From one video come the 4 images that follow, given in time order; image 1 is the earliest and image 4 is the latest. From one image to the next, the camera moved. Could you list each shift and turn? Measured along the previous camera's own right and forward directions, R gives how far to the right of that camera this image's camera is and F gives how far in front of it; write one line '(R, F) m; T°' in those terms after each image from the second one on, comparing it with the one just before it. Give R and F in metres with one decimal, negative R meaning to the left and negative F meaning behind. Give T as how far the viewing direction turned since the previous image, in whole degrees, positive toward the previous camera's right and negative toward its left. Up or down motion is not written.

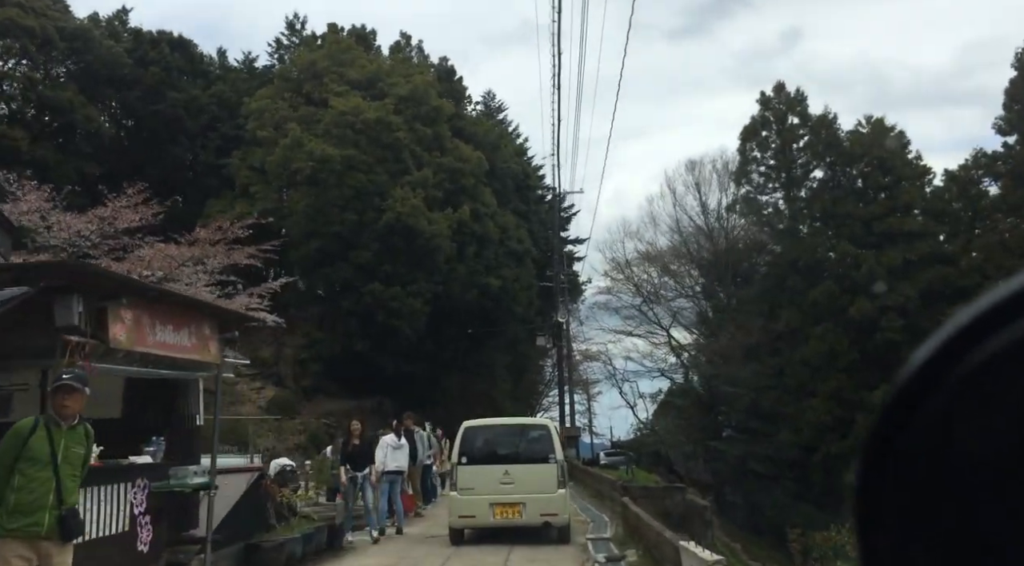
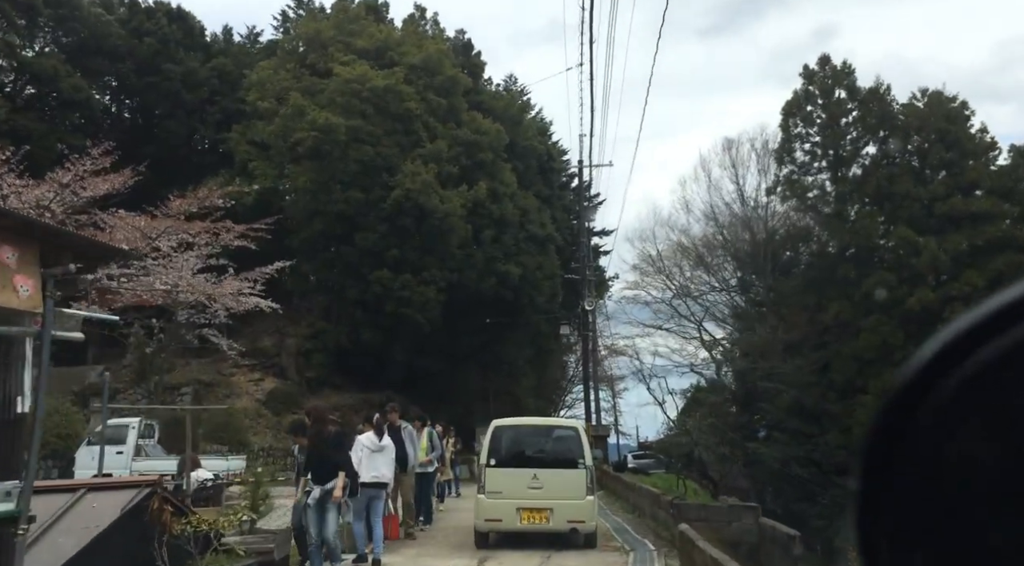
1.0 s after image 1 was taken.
(+0.1, +2.4) m; -1°
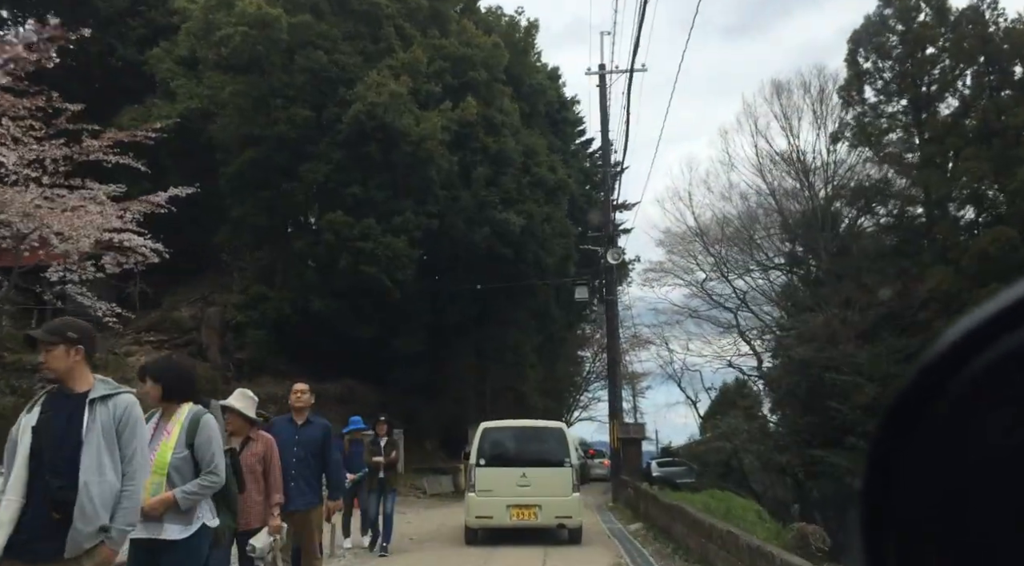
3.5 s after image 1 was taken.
(+0.3, +6.3) m; -1°
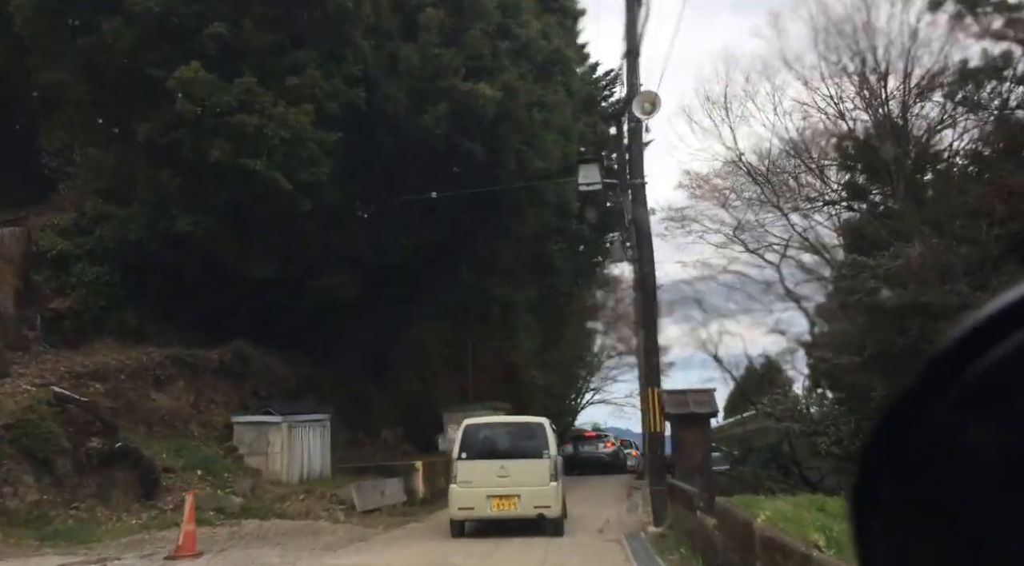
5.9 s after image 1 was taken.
(+0.4, +6.8) m; 0°
